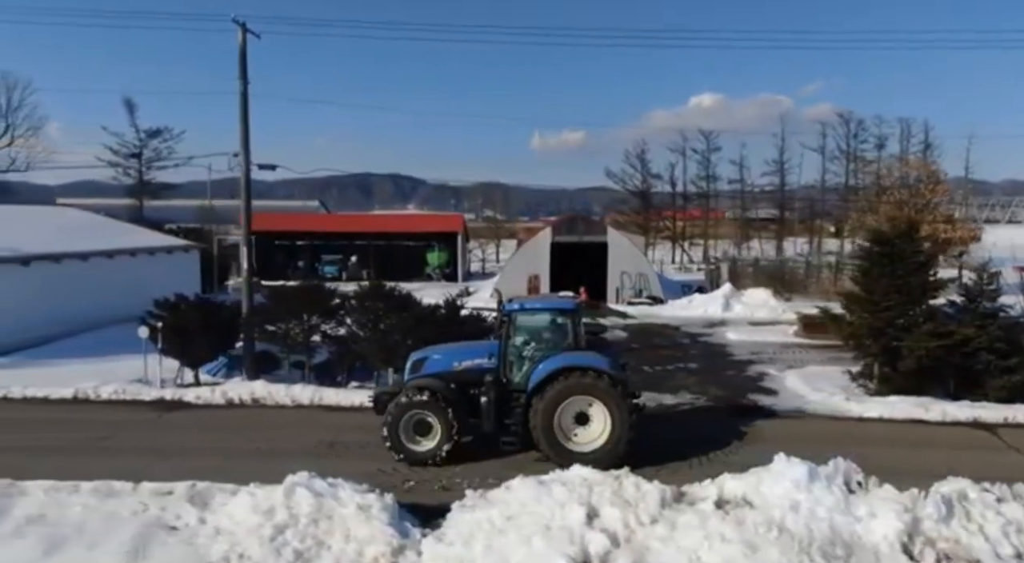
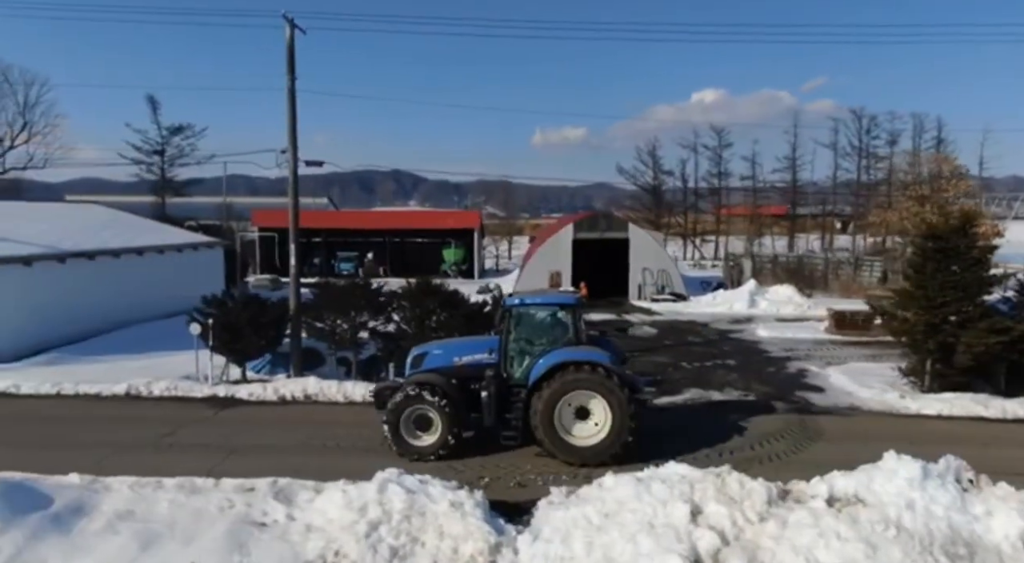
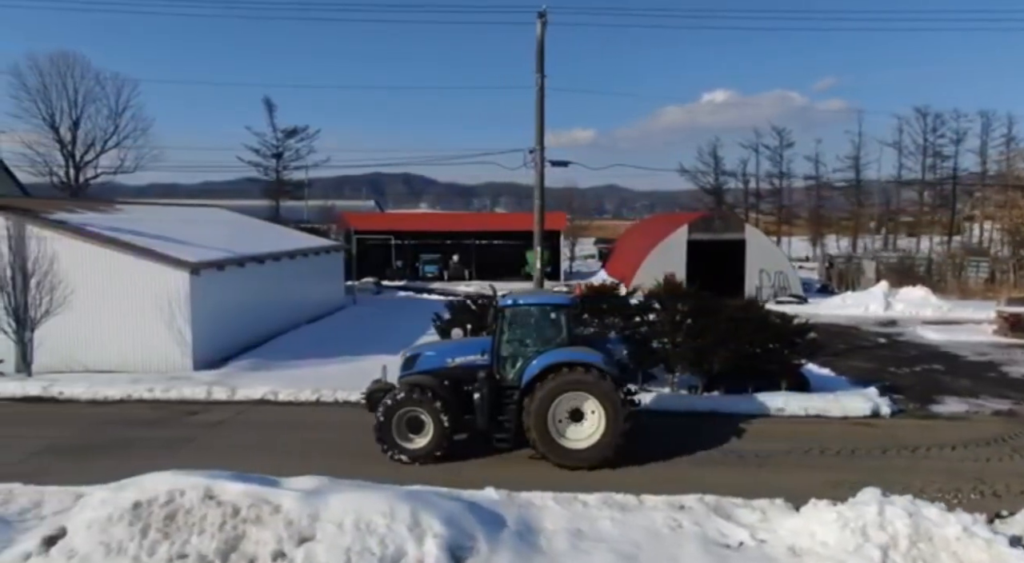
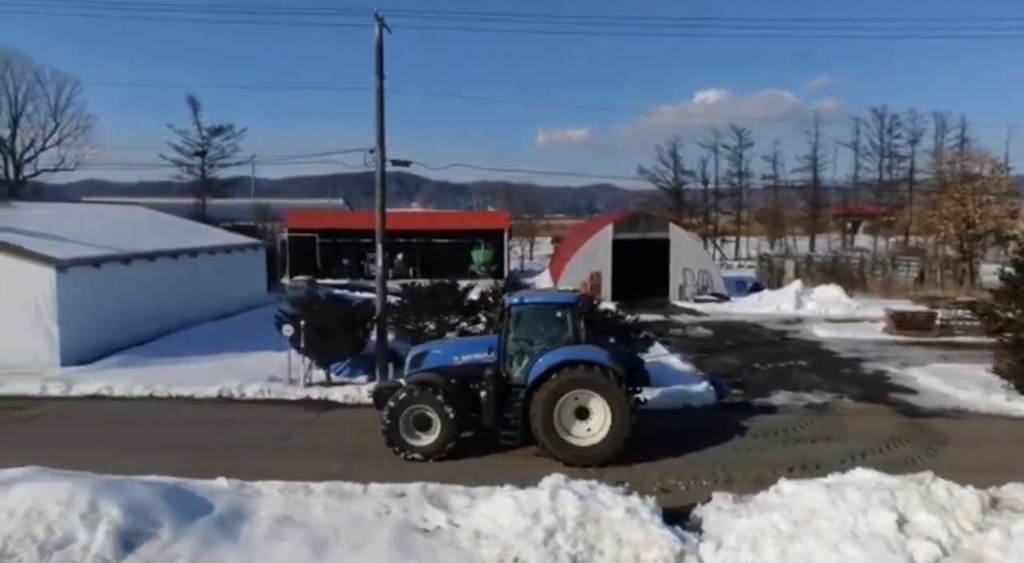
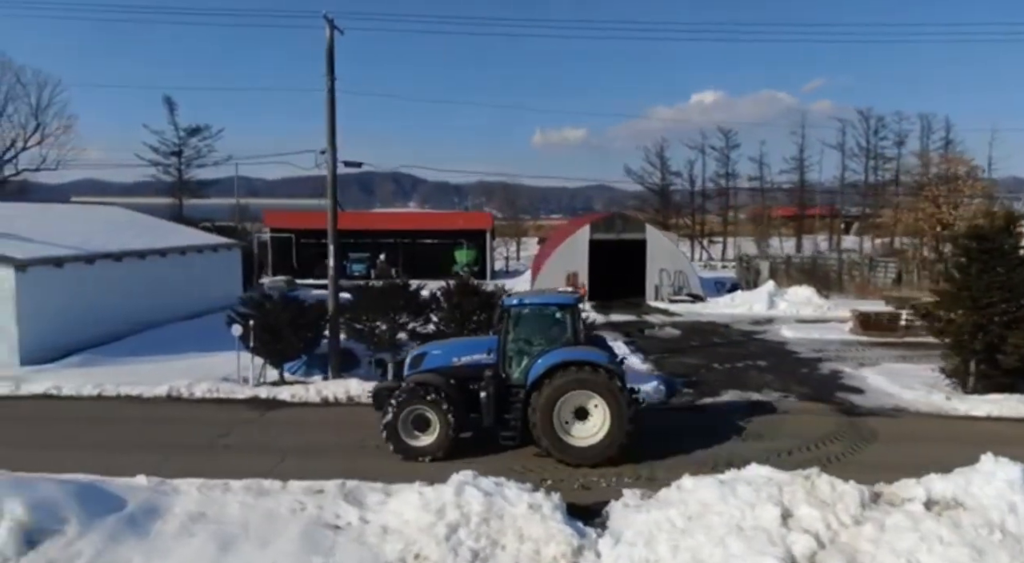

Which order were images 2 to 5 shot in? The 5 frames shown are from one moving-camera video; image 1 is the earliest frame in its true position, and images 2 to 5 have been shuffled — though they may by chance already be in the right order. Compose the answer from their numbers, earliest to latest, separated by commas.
2, 5, 4, 3
